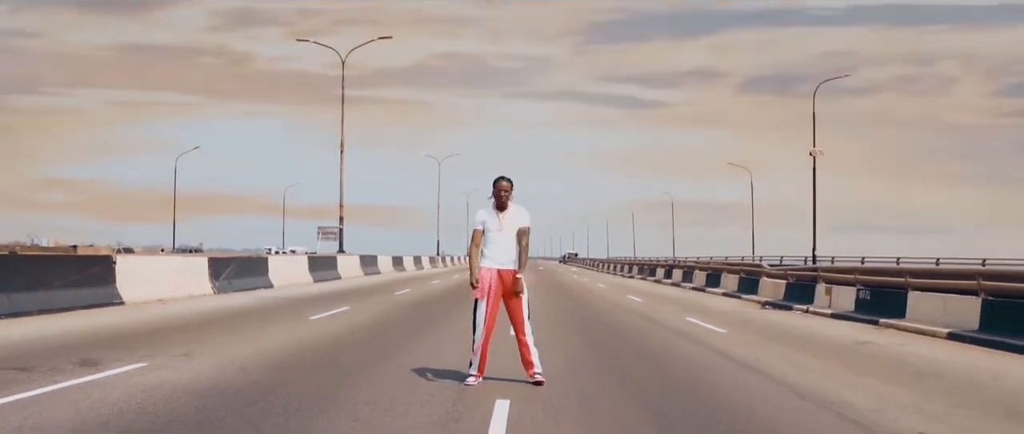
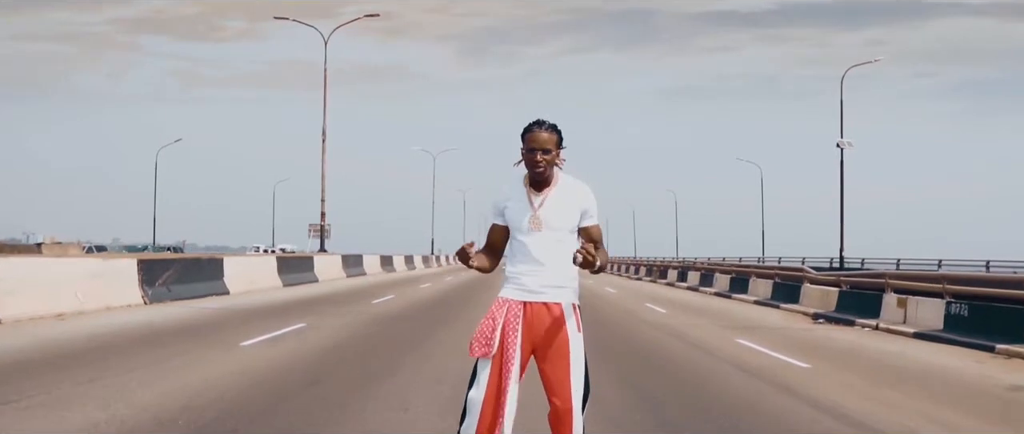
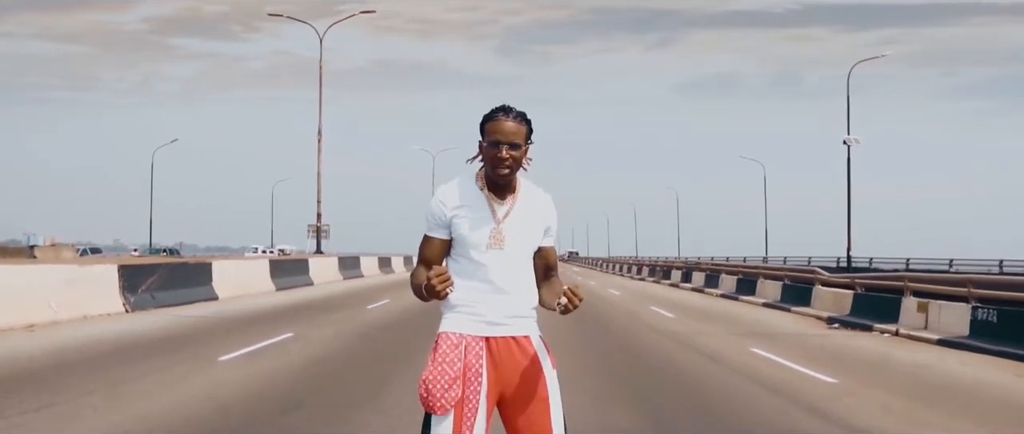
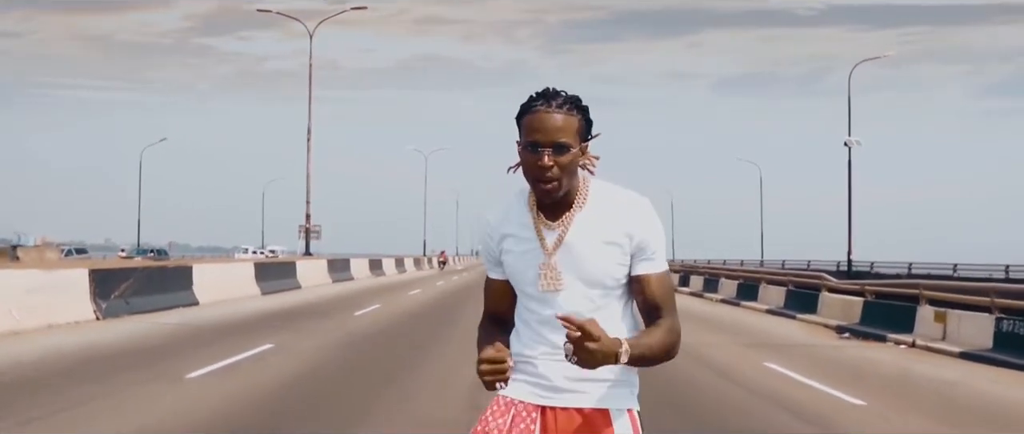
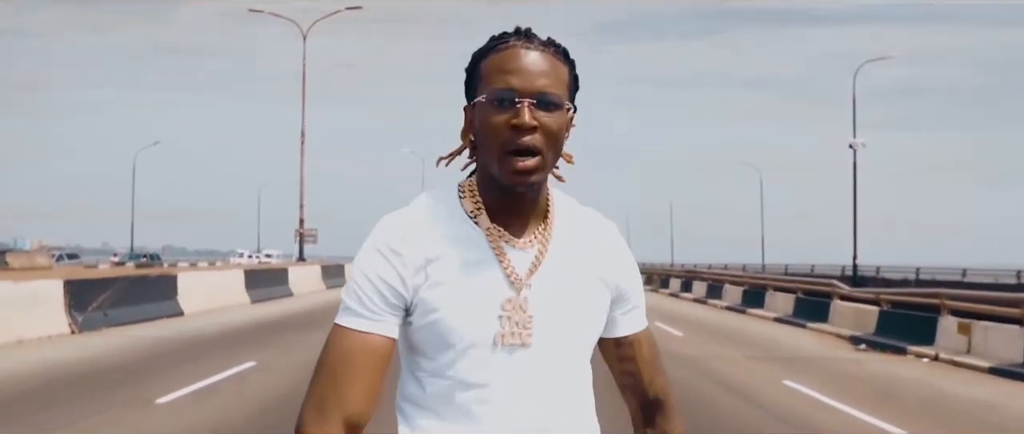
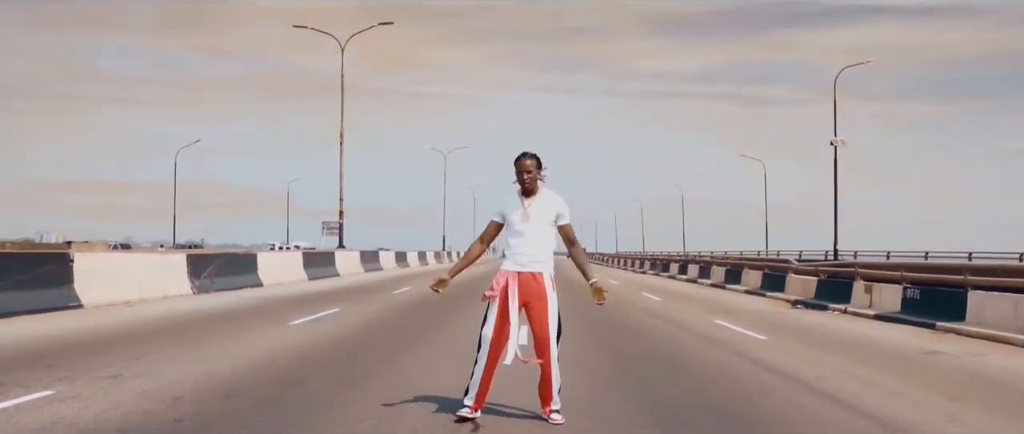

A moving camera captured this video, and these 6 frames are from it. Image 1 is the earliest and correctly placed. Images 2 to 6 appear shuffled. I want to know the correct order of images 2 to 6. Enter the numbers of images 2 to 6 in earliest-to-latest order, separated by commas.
6, 2, 3, 4, 5
